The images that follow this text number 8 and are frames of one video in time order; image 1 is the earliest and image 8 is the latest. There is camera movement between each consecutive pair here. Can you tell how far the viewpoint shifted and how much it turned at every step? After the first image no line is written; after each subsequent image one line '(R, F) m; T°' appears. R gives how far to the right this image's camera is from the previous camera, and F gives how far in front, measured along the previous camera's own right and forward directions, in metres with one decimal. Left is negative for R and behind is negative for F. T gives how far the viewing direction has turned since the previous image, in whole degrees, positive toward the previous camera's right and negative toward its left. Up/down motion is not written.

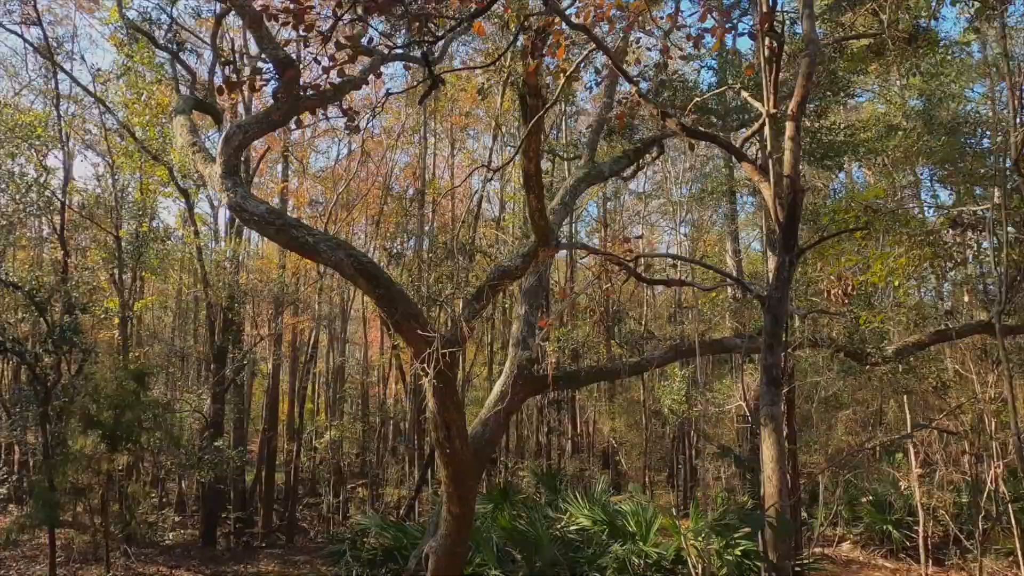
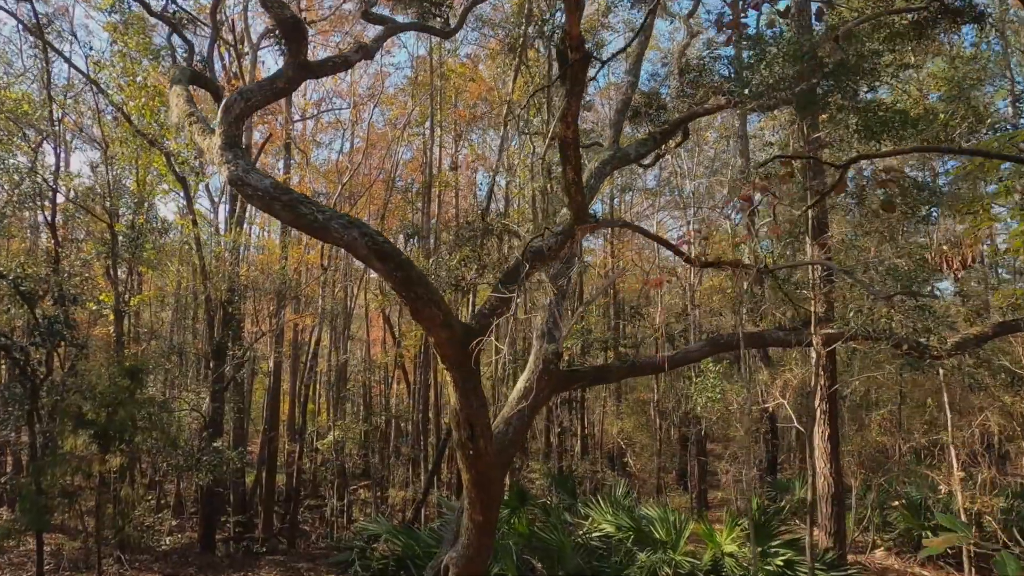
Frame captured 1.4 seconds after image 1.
(-0.2, +0.5) m; 0°
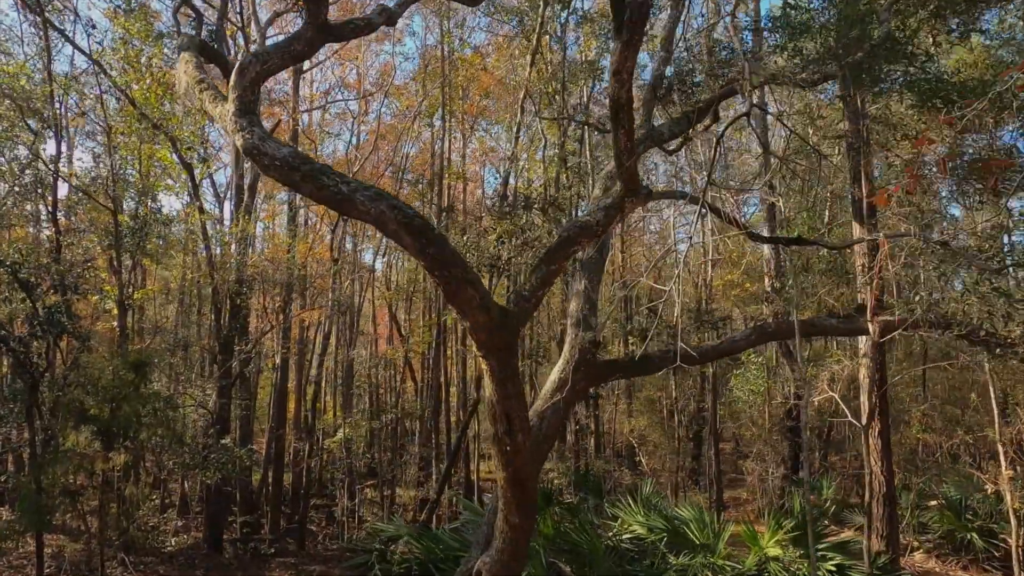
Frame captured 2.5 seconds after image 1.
(-0.2, +0.4) m; 0°
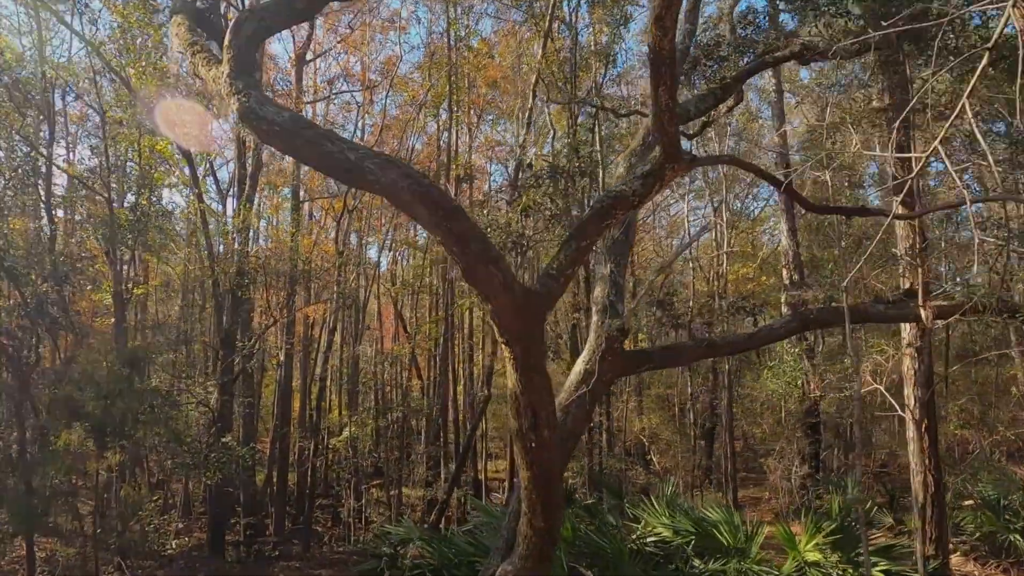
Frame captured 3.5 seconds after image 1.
(-0.1, +0.4) m; 0°
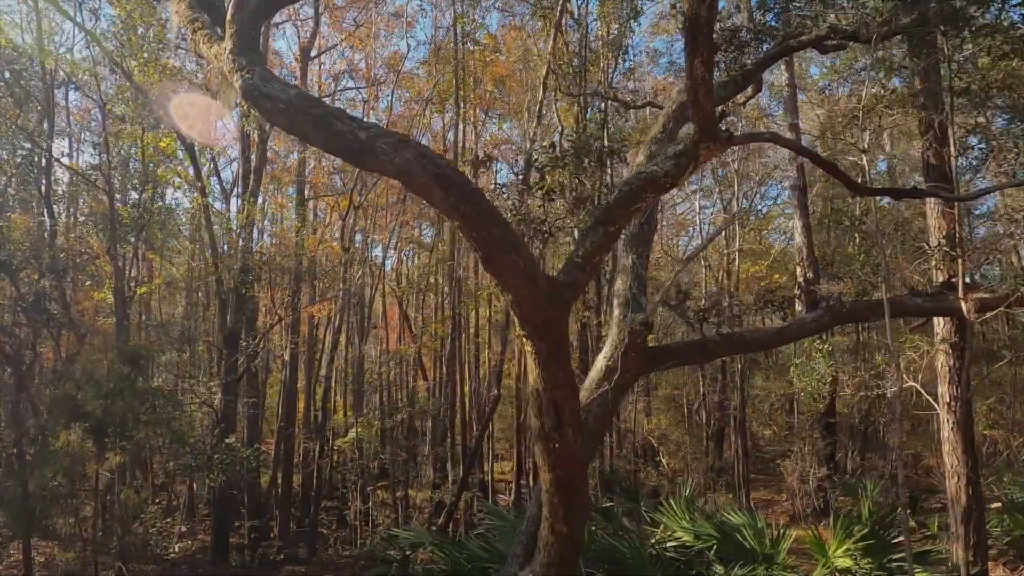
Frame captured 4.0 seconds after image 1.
(-0.1, +0.2) m; 0°
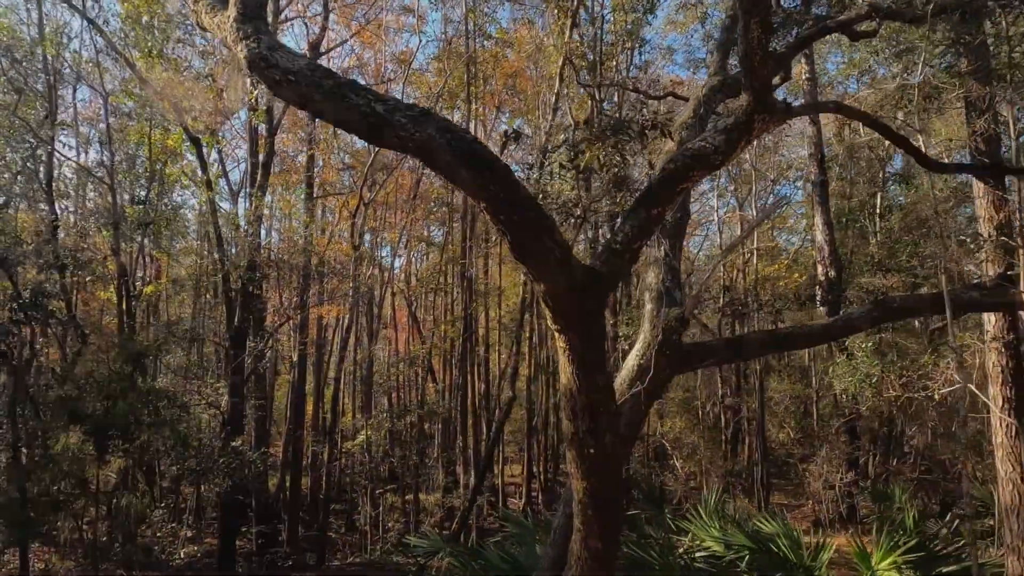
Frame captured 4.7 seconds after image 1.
(-0.1, +0.3) m; -1°
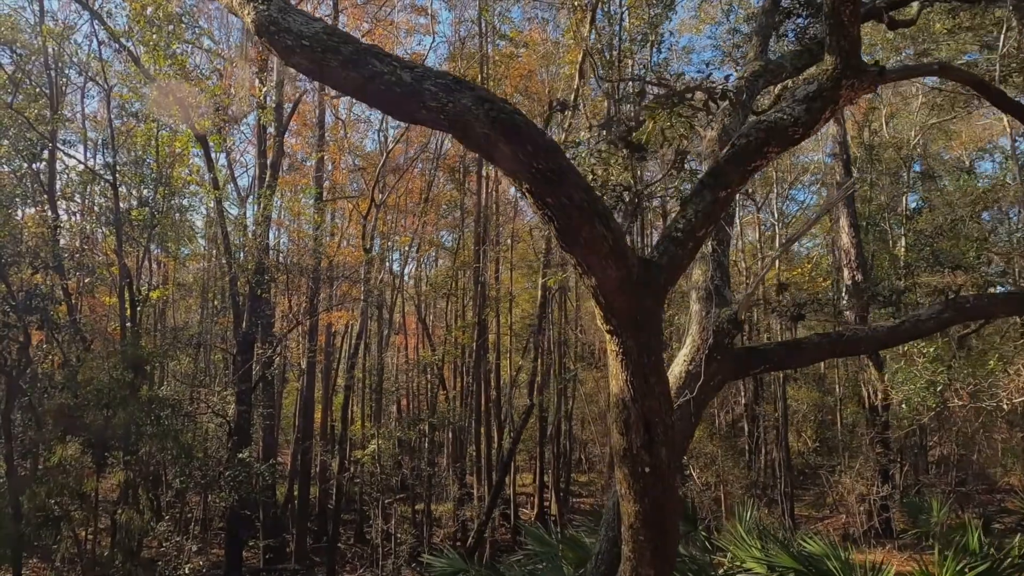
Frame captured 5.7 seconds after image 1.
(-0.1, +0.4) m; -1°
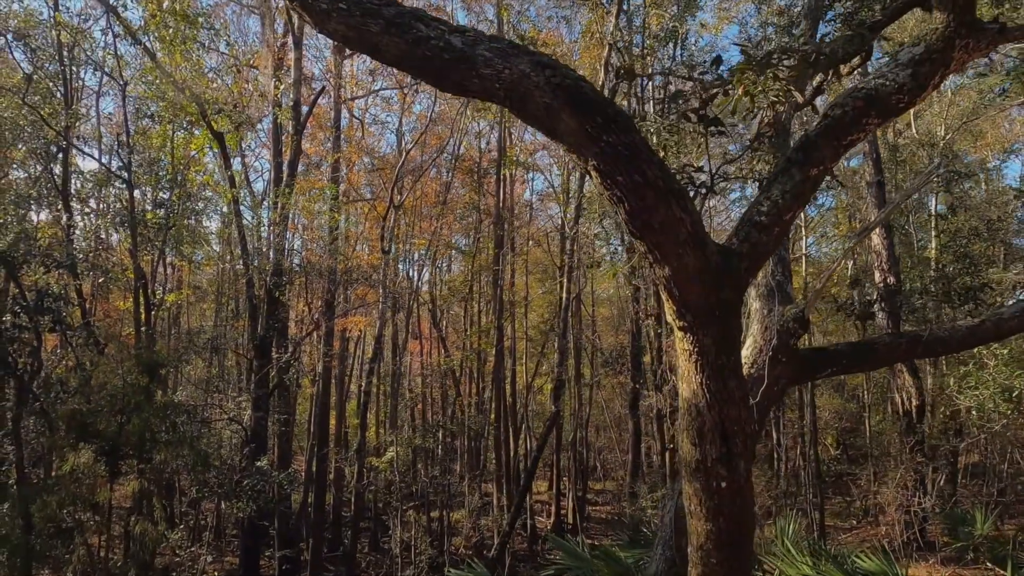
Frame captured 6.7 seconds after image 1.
(-0.2, +0.3) m; -1°
